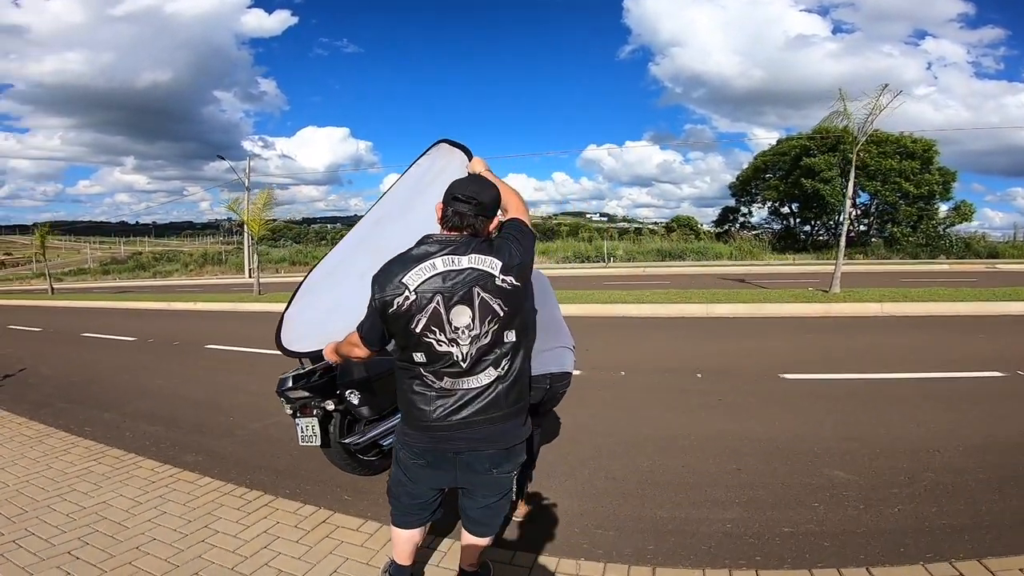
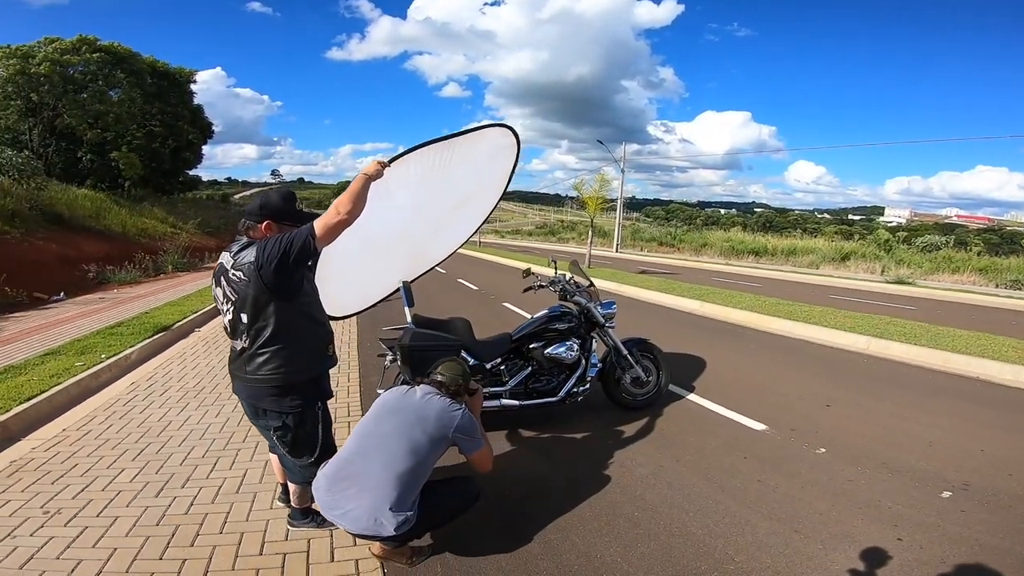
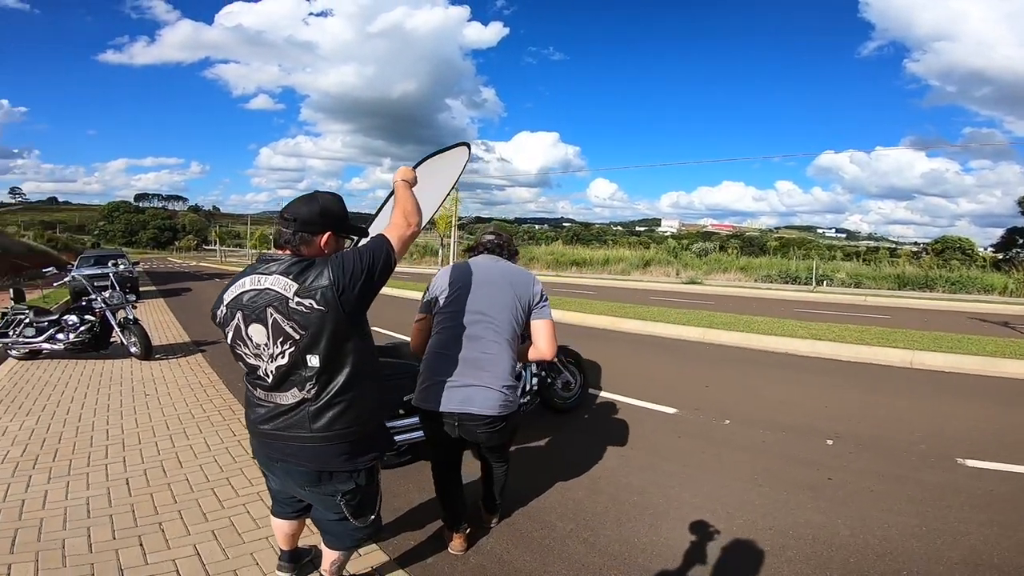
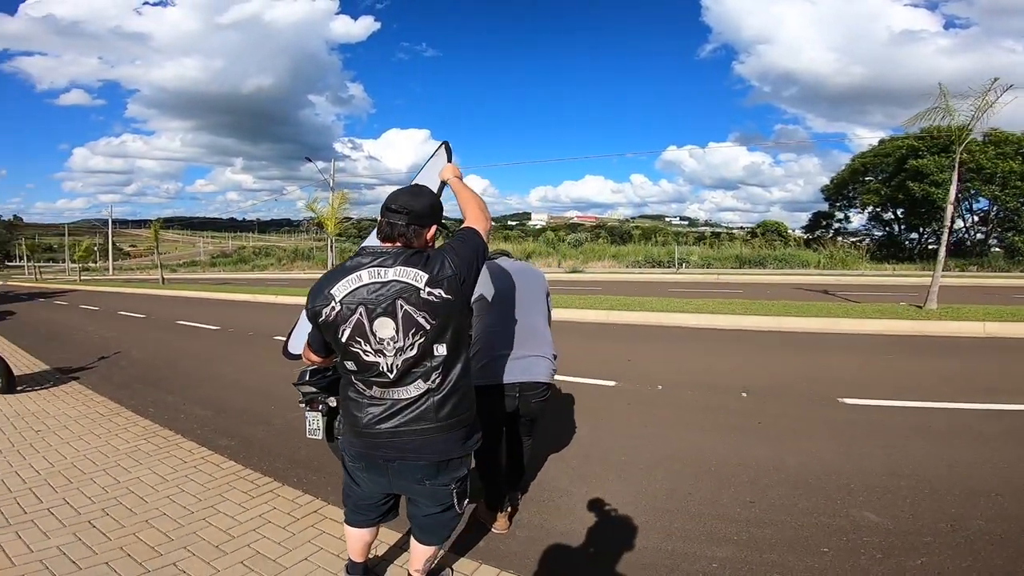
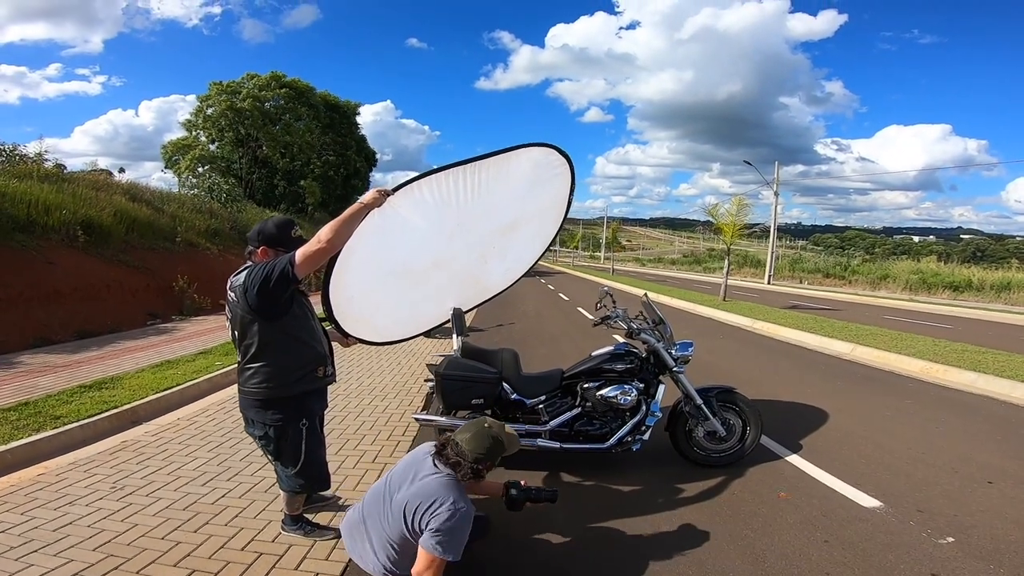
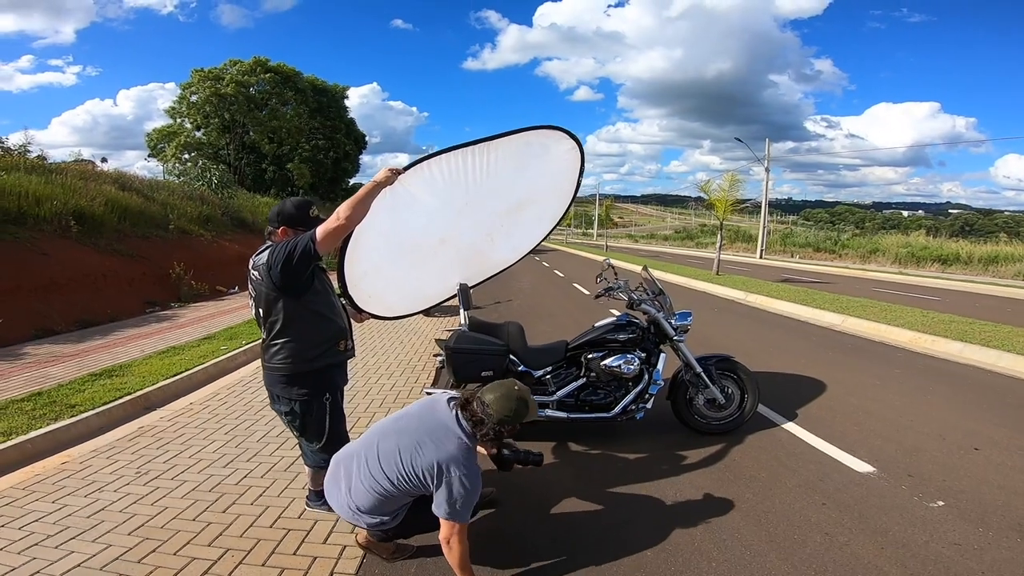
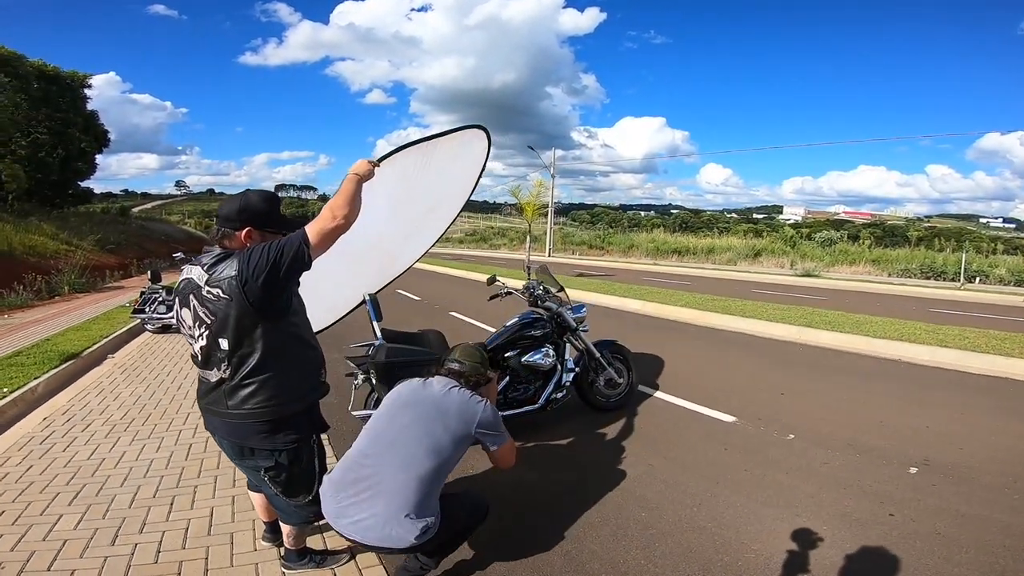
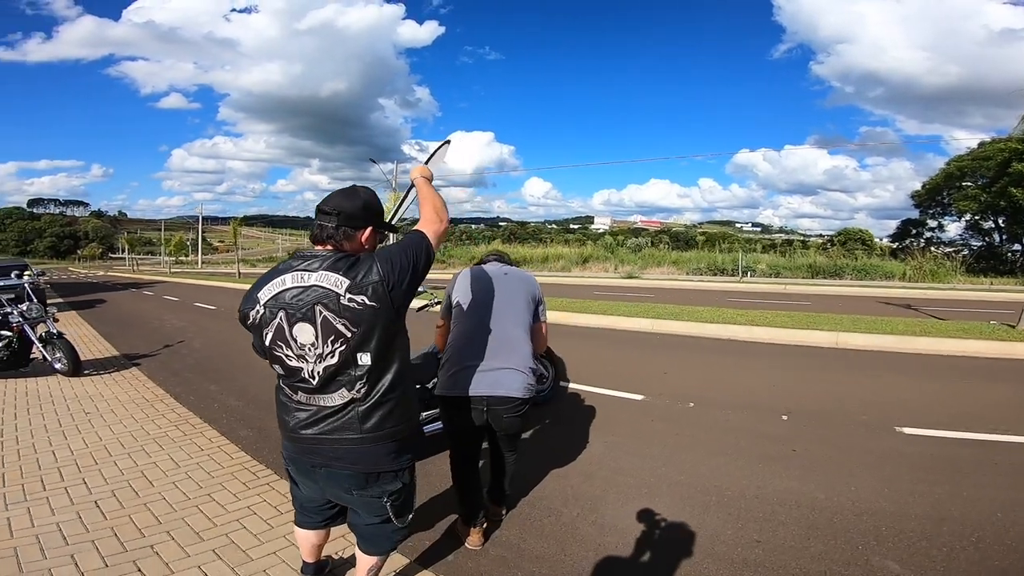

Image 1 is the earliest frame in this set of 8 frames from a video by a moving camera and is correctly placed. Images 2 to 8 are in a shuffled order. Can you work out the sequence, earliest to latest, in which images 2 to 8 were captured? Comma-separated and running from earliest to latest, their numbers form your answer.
4, 8, 3, 7, 2, 6, 5
